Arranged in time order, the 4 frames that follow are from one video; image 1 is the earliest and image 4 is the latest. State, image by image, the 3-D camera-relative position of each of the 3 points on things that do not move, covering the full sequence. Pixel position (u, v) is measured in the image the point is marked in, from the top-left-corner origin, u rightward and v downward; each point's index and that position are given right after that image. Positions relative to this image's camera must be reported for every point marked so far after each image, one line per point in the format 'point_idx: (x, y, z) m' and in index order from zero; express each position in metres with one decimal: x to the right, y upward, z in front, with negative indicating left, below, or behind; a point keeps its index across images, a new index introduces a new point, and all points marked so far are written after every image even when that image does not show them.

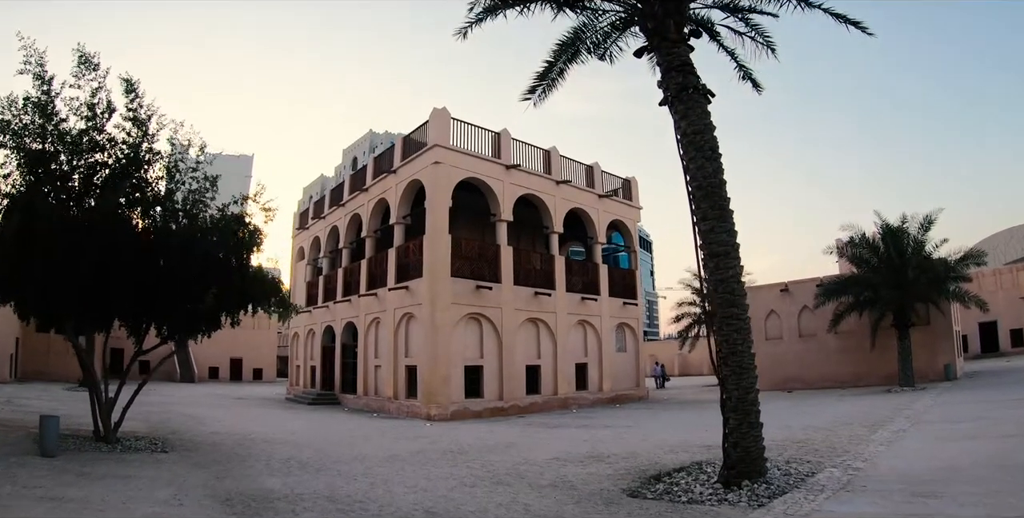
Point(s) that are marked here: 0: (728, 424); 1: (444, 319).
0: (+2.4, -1.8, +6.8) m
1: (-1.9, -1.7, +17.4) m
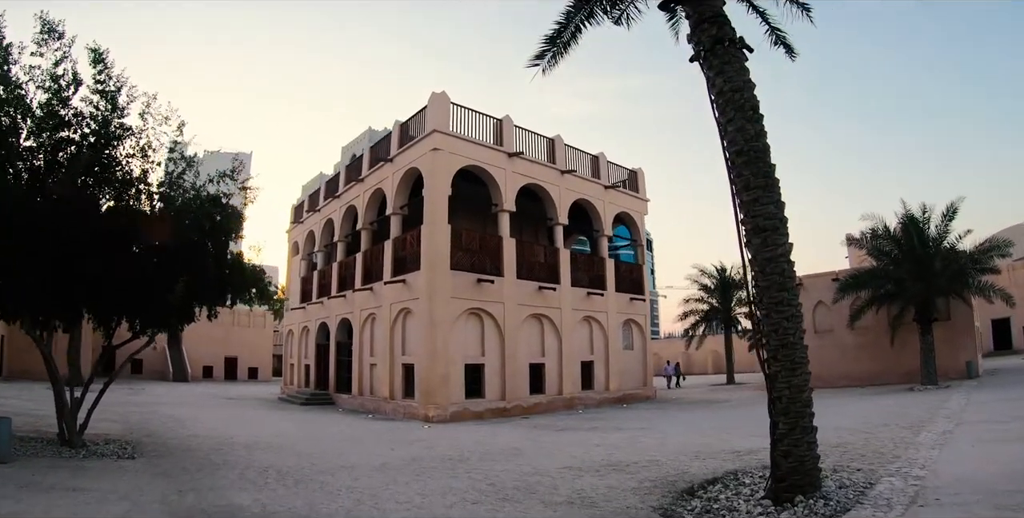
0: (+2.5, -1.6, +5.8) m
1: (-1.8, -1.5, +16.4) m
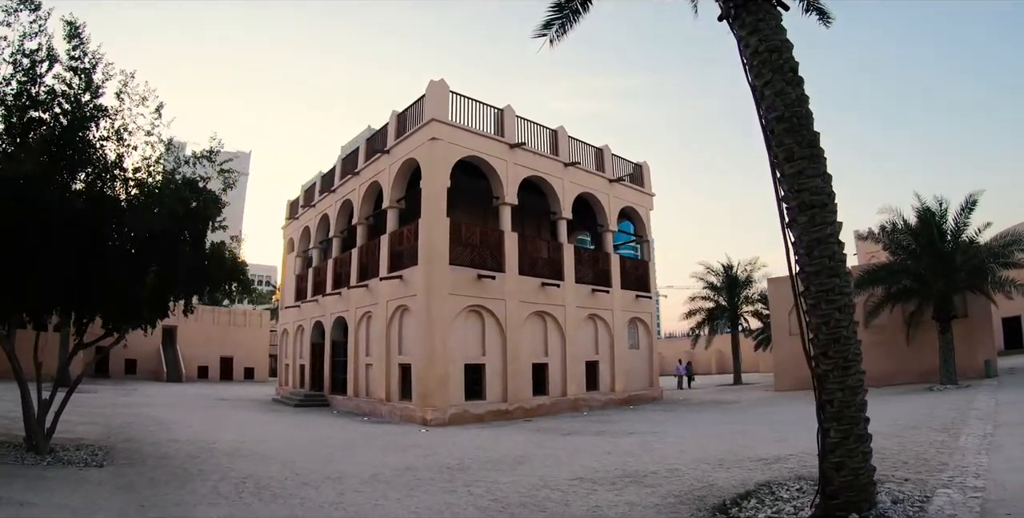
0: (+2.5, -1.5, +5.0) m
1: (-1.8, -1.4, +15.6) m
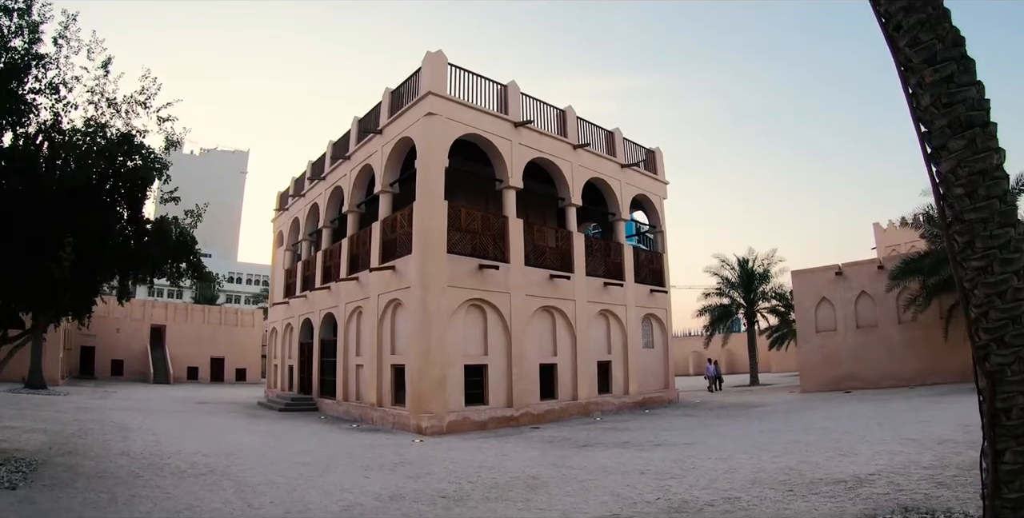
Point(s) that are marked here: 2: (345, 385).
0: (+2.7, -1.2, +3.3) m
1: (-1.7, -1.1, +13.9) m
2: (-4.6, -3.5, +17.2) m
